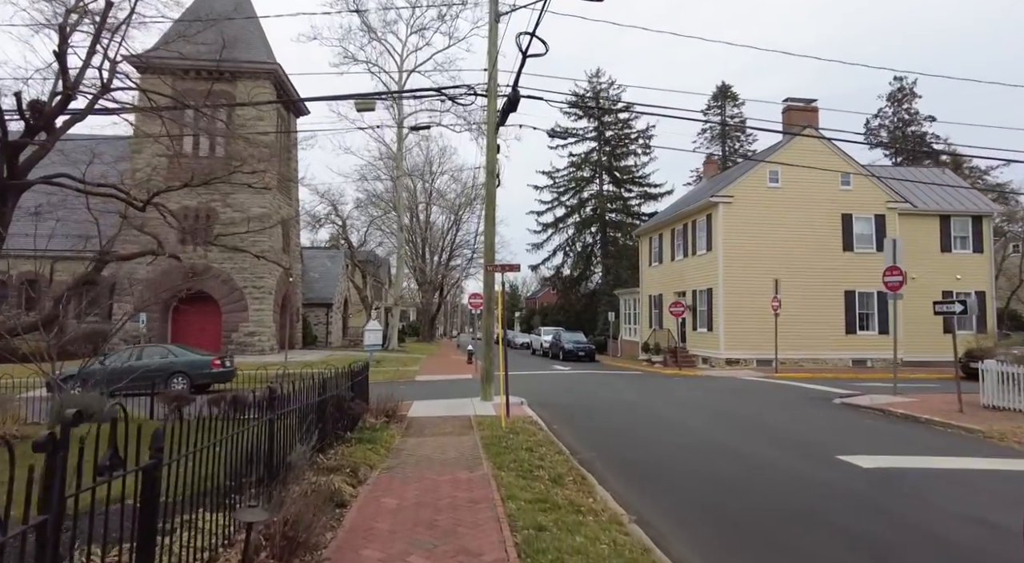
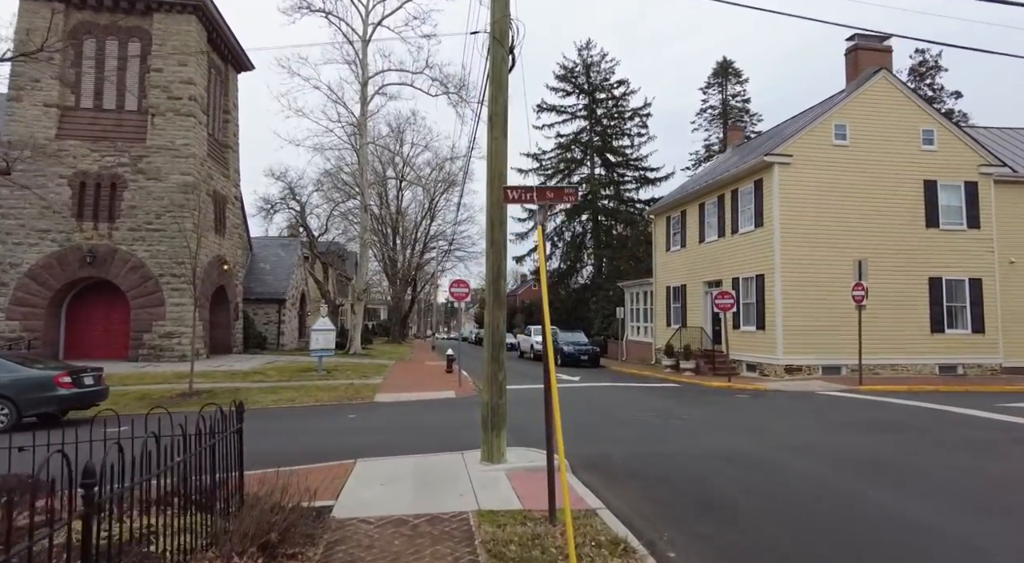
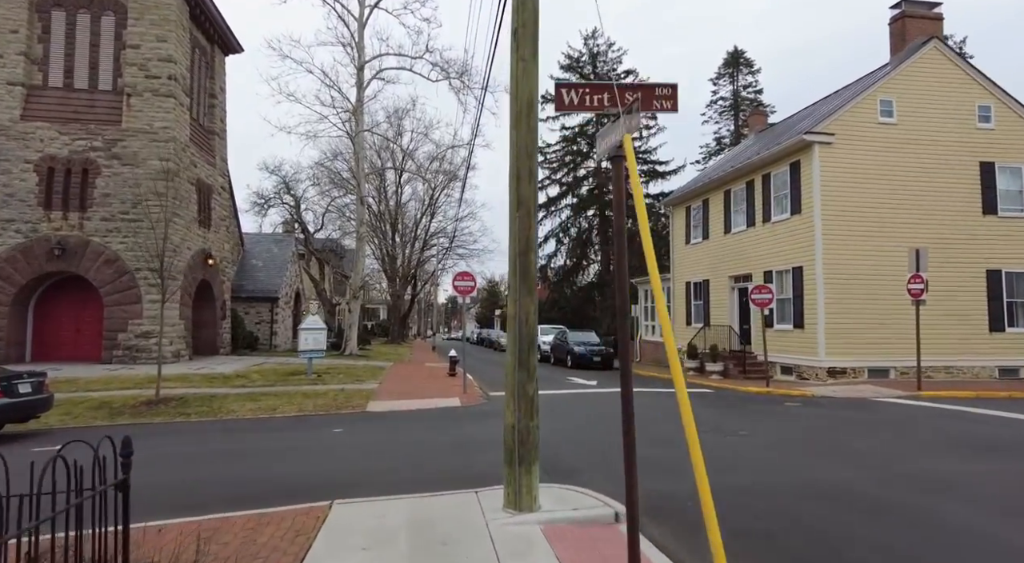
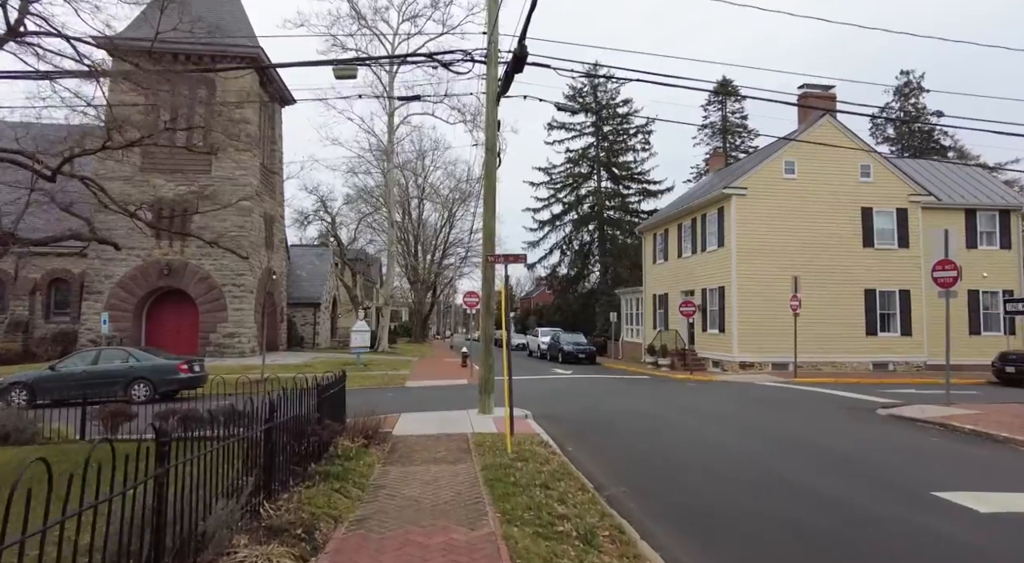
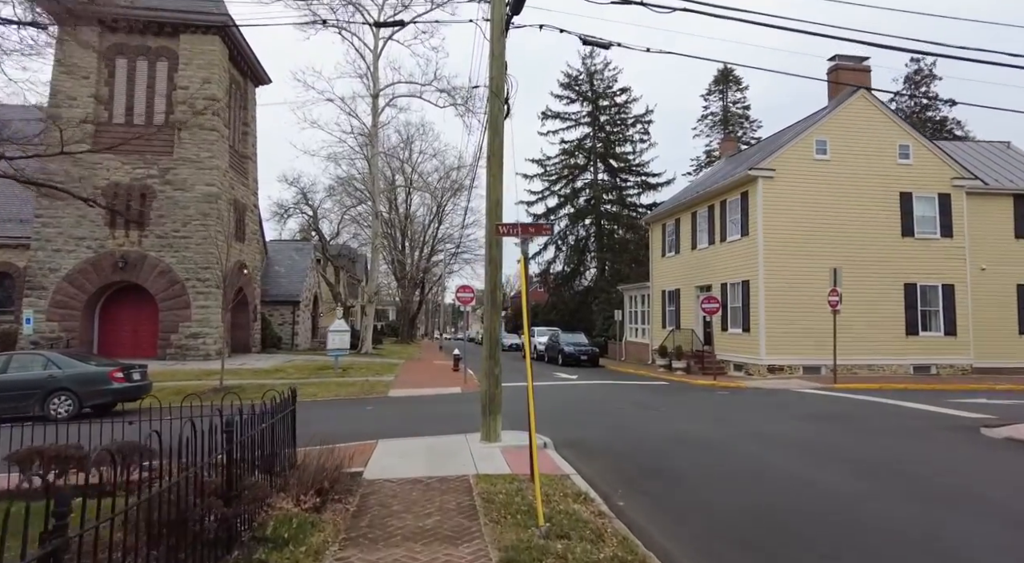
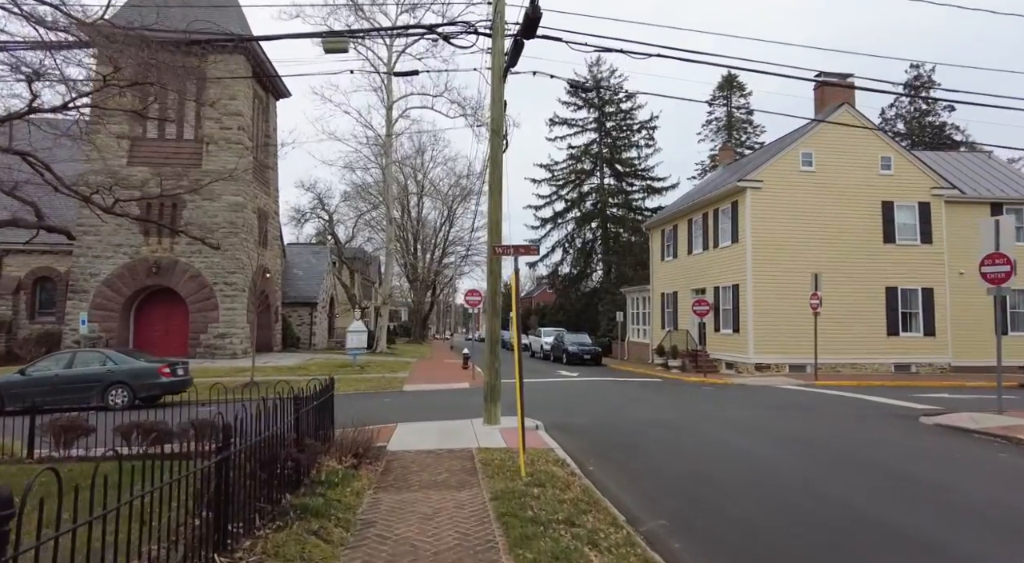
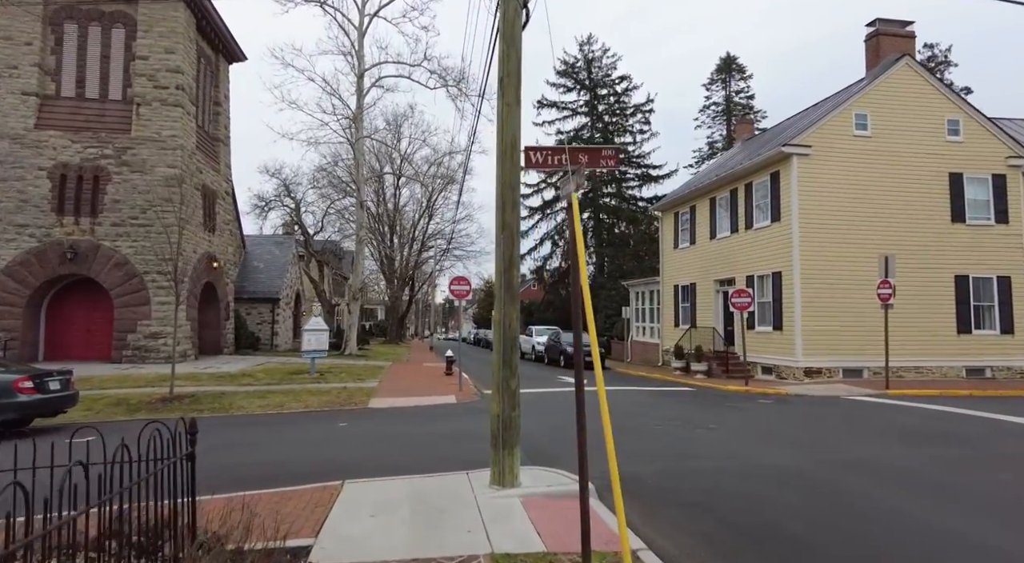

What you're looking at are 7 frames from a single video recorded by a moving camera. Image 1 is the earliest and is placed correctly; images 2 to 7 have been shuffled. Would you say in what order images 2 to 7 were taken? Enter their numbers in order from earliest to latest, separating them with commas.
4, 6, 5, 2, 7, 3
